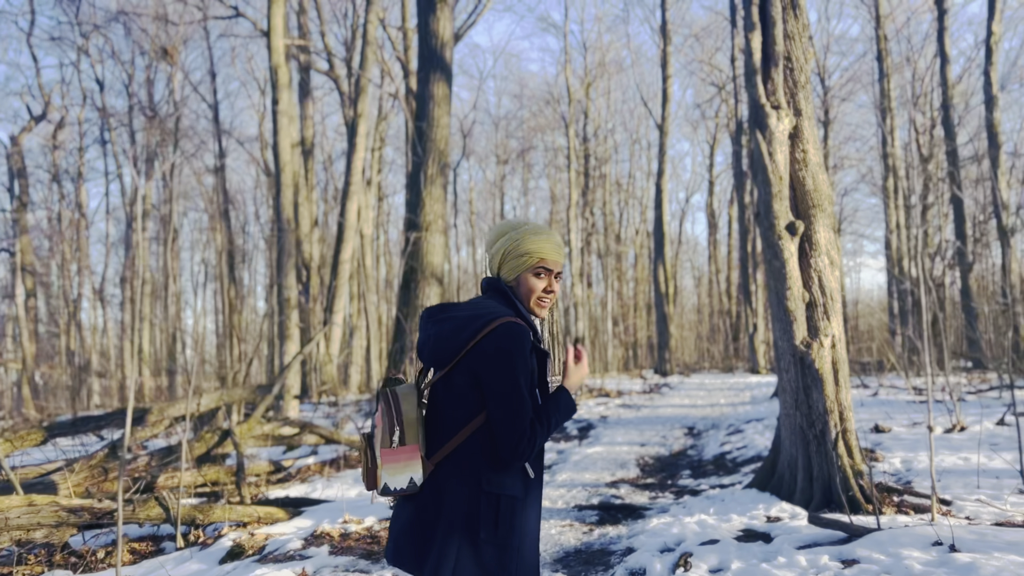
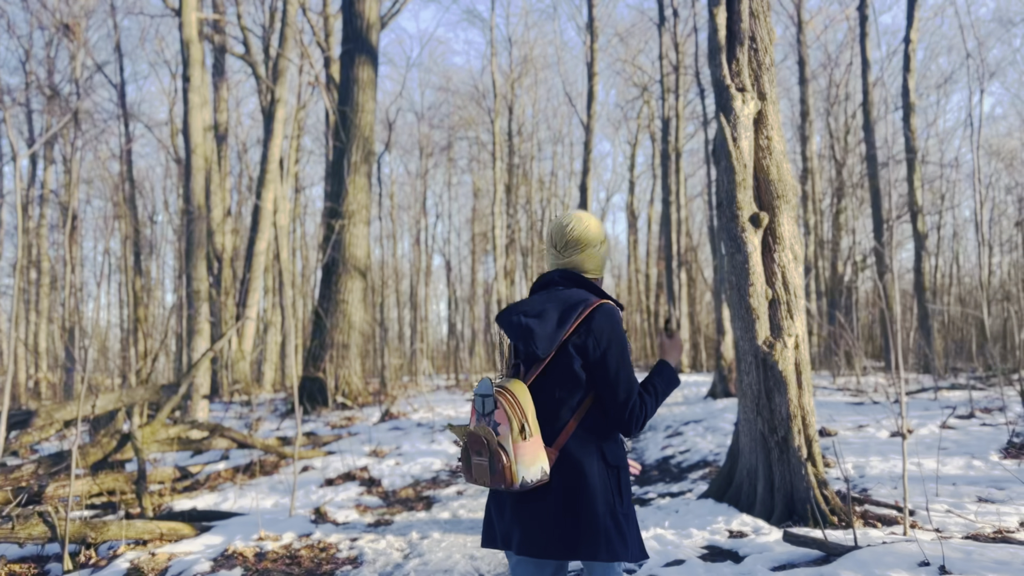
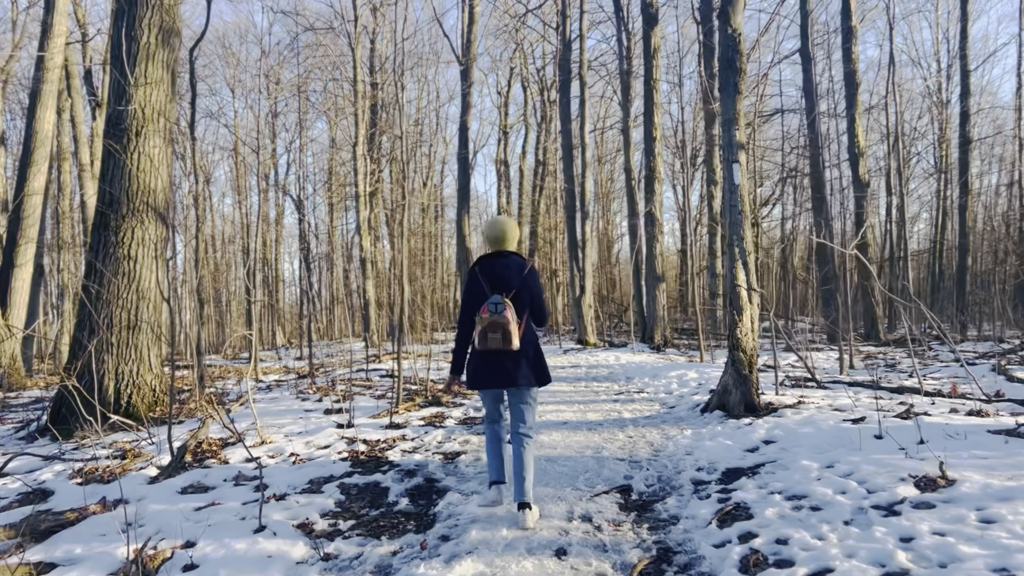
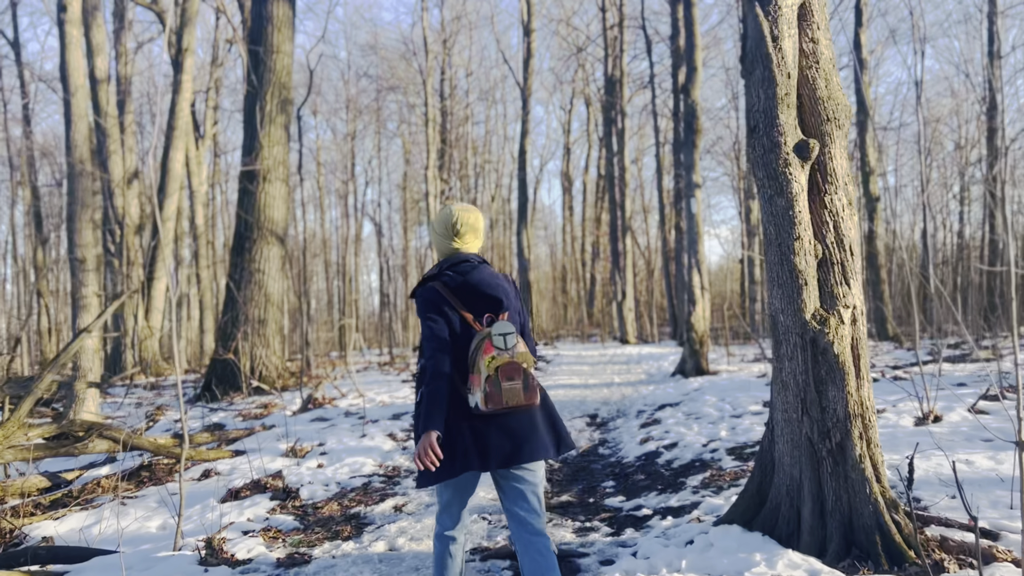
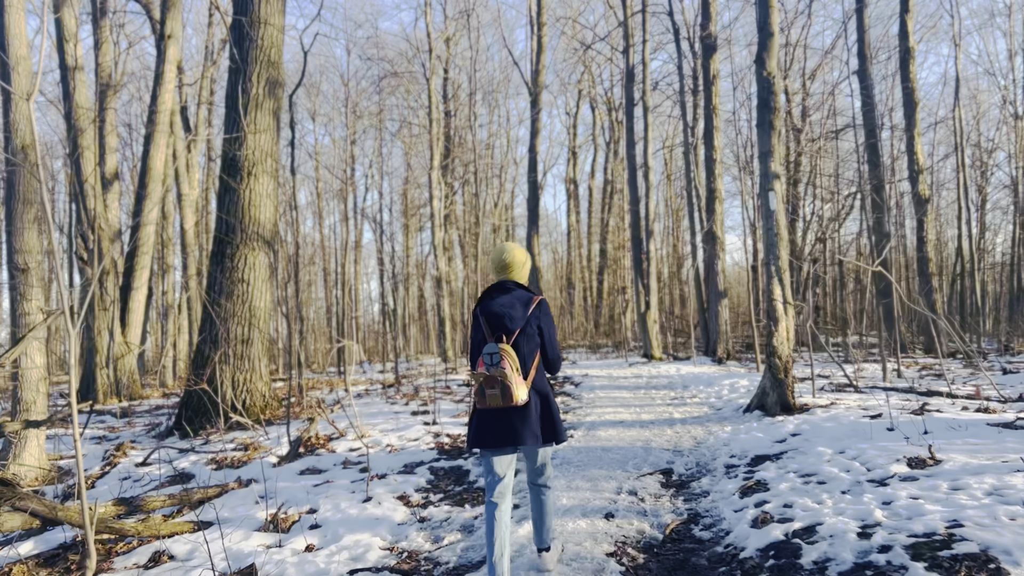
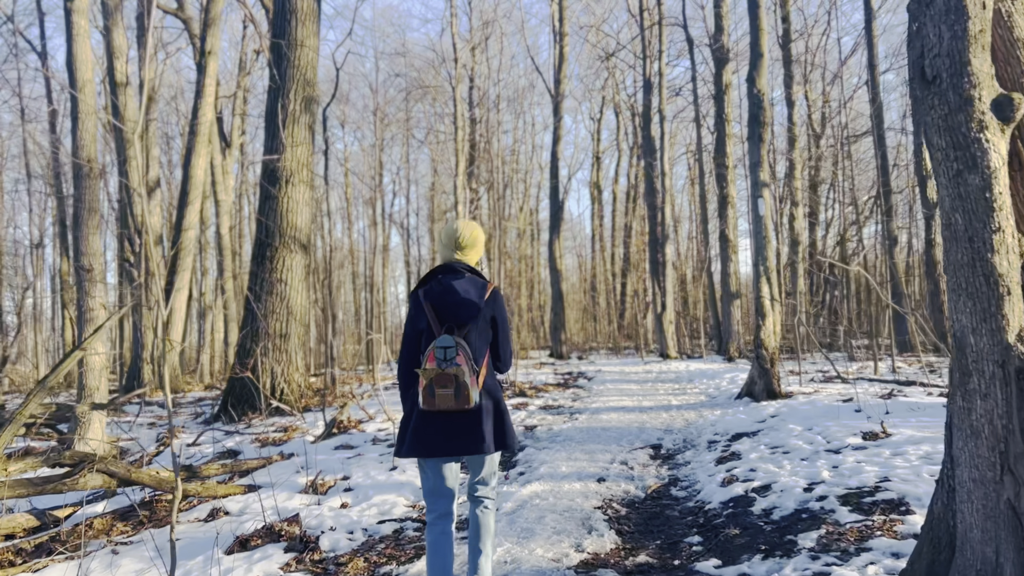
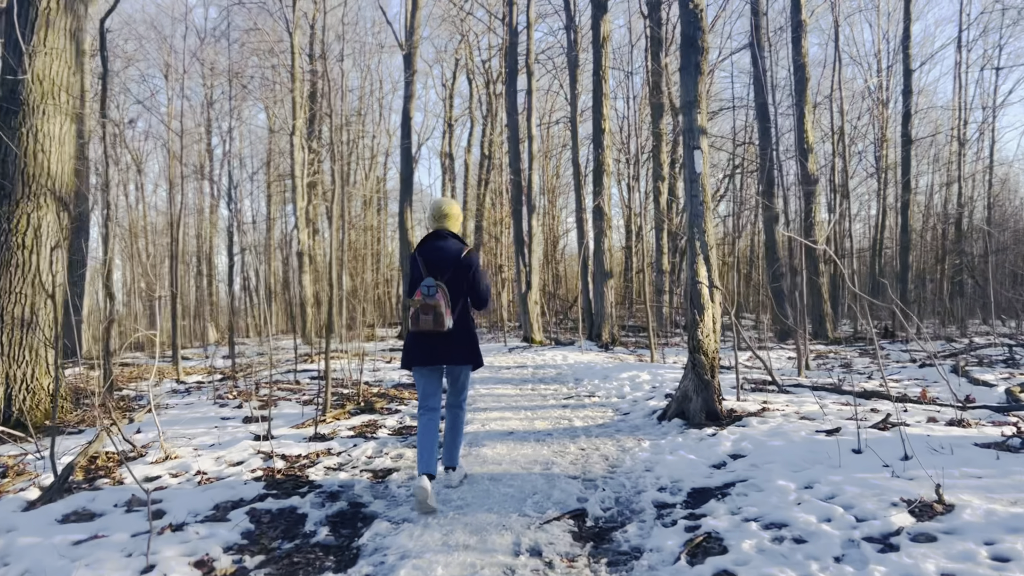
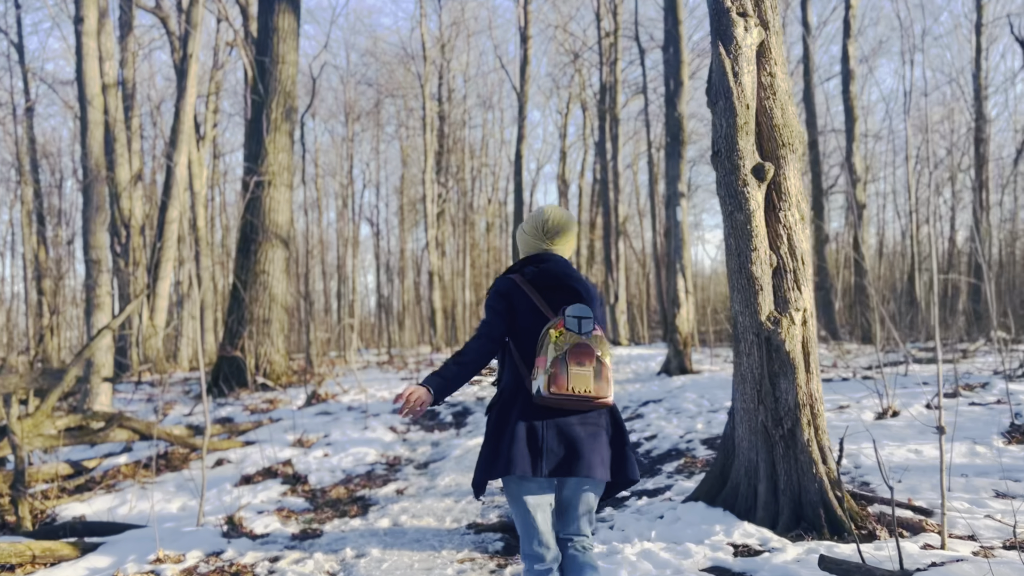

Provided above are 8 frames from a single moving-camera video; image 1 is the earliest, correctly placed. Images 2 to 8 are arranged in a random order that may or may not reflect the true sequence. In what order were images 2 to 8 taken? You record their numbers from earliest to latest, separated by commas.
2, 8, 4, 6, 5, 3, 7
